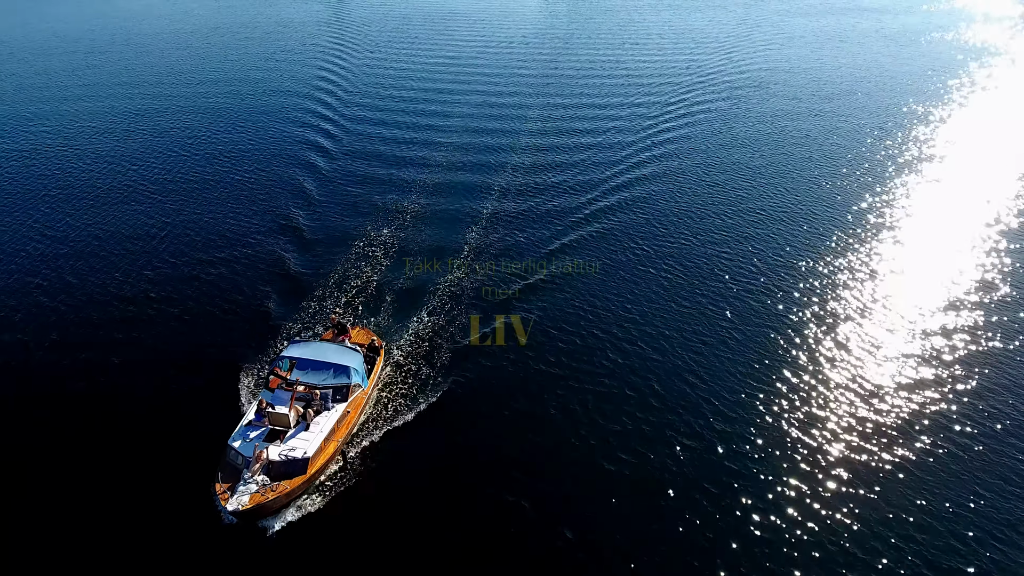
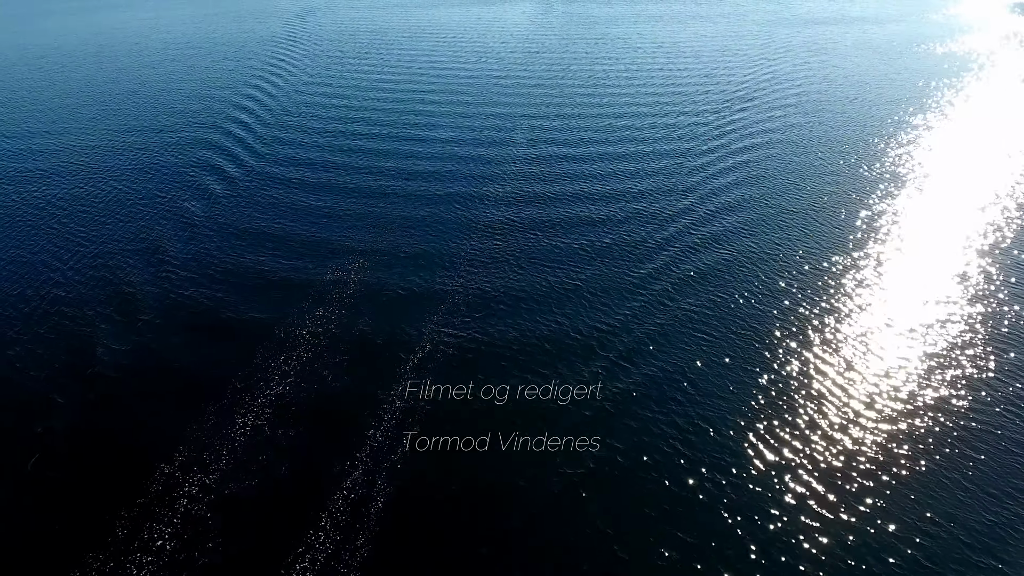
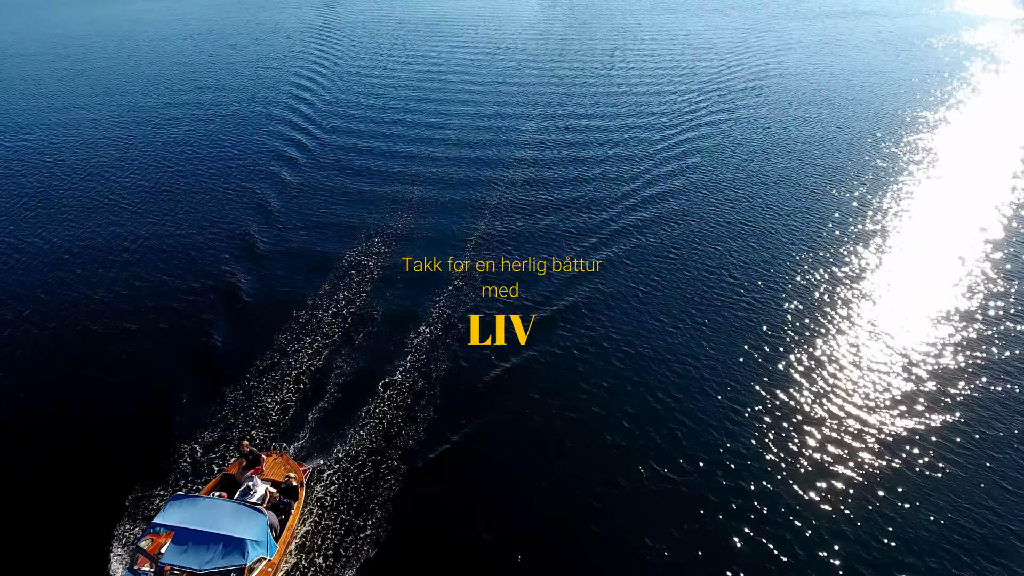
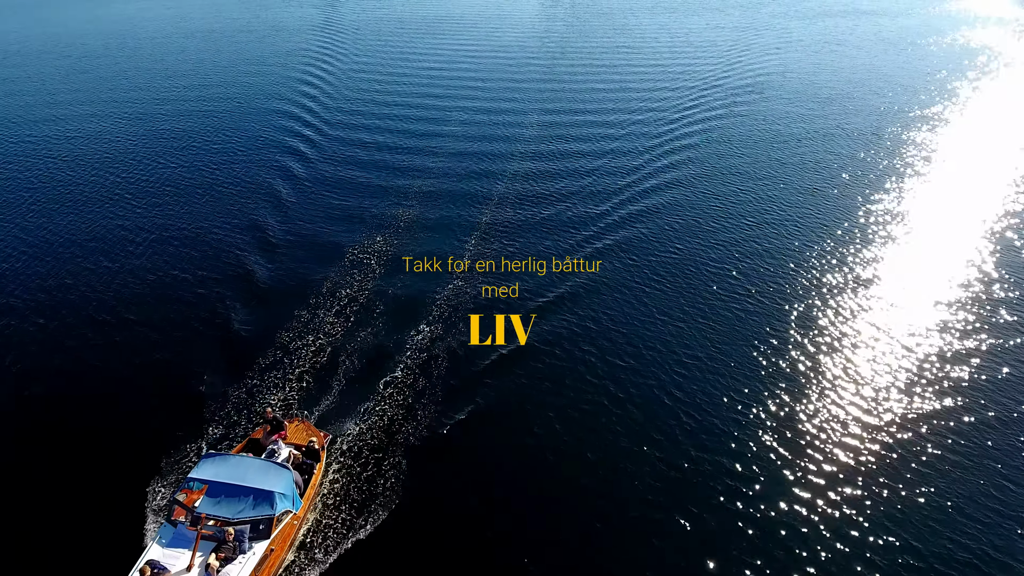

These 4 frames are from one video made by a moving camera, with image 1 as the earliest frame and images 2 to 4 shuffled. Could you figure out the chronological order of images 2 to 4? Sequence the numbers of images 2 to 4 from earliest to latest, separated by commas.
4, 3, 2
